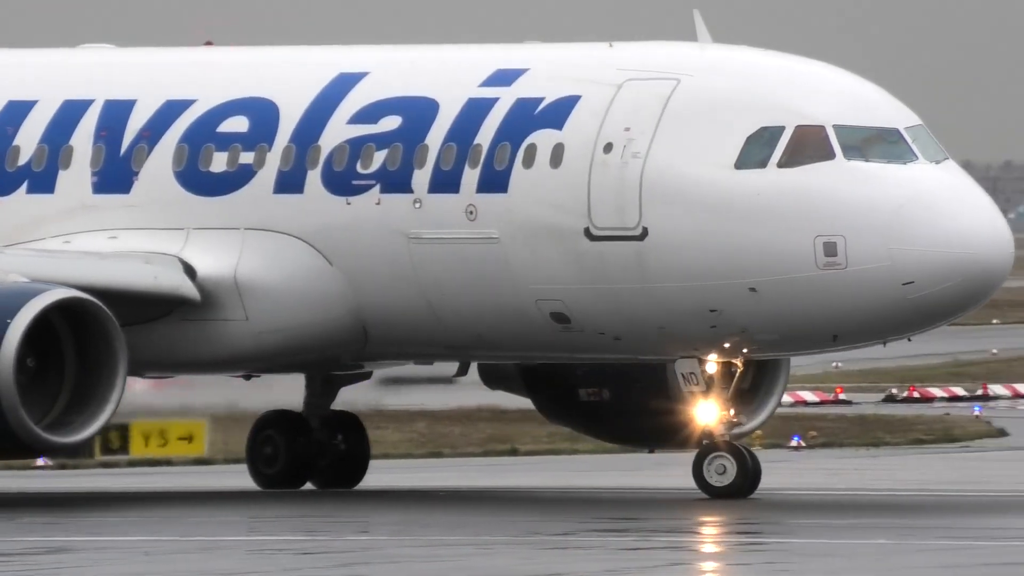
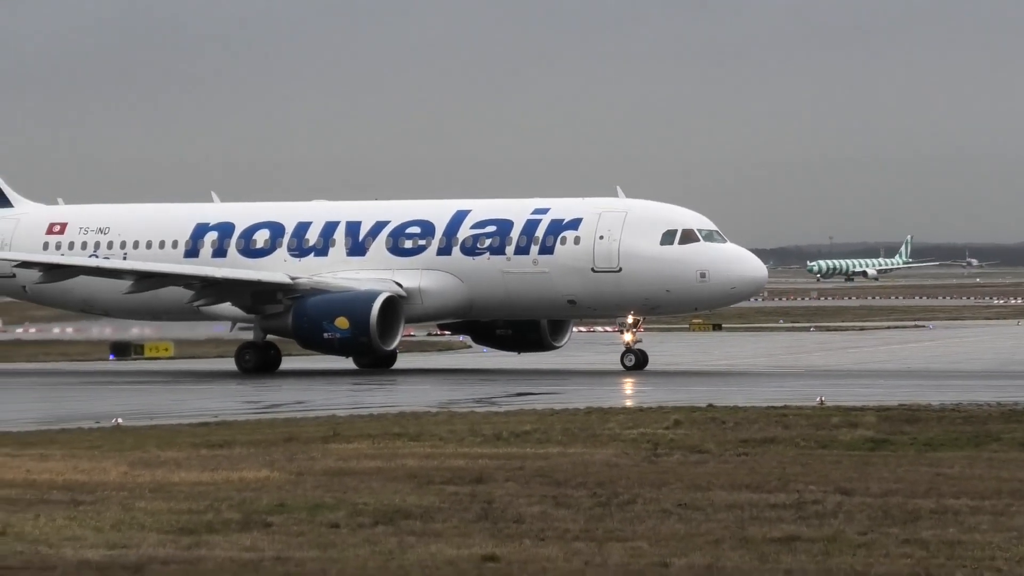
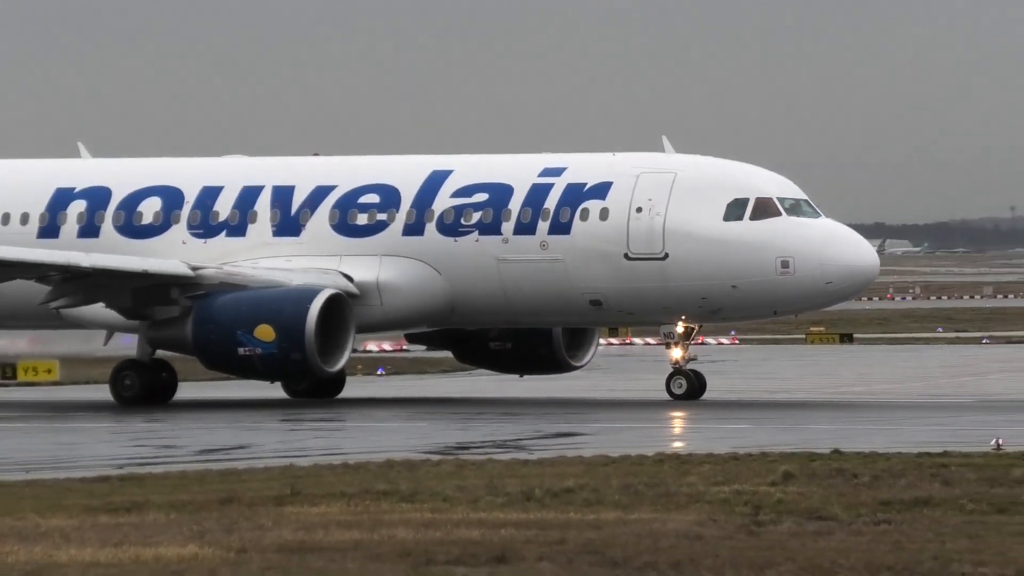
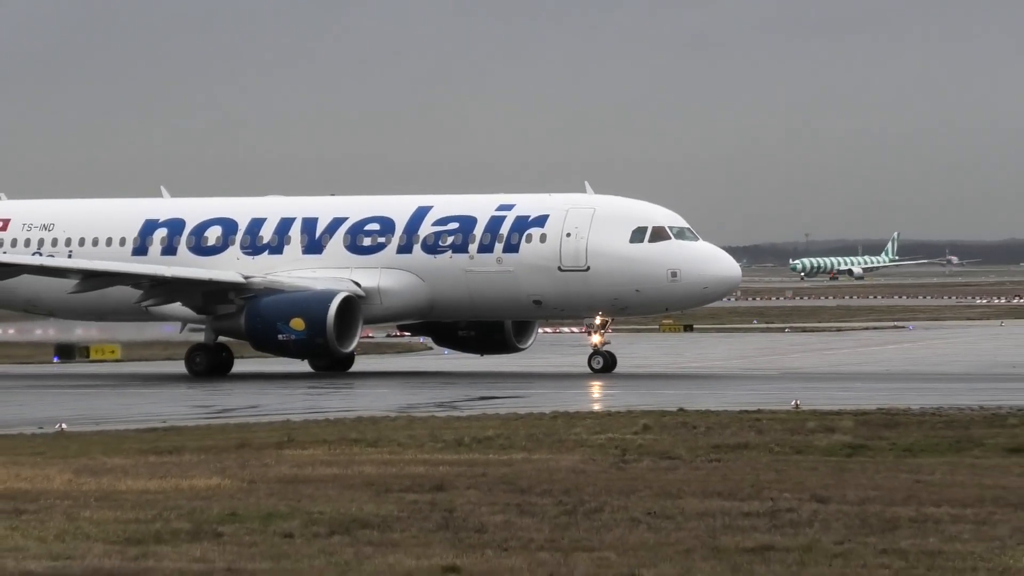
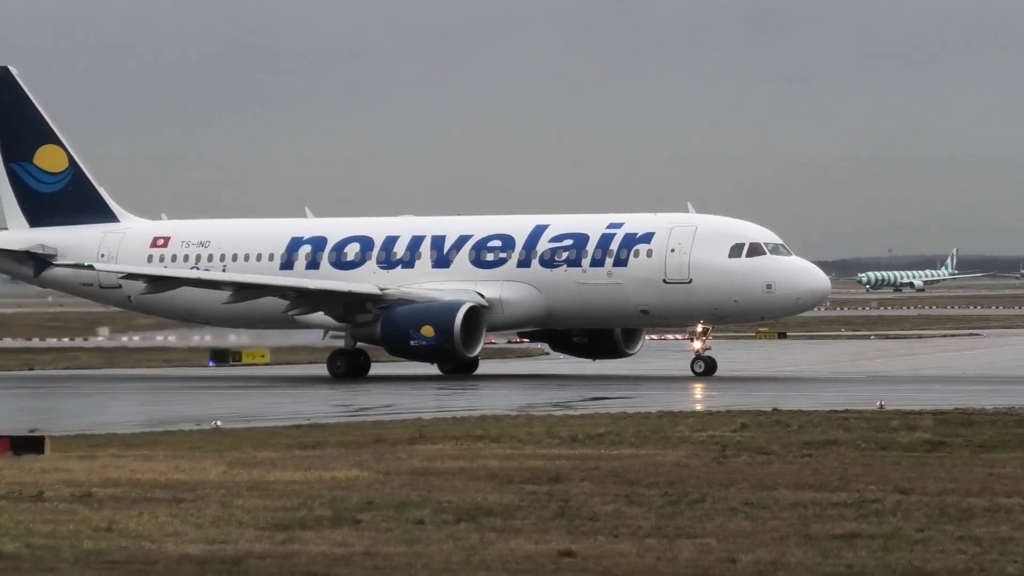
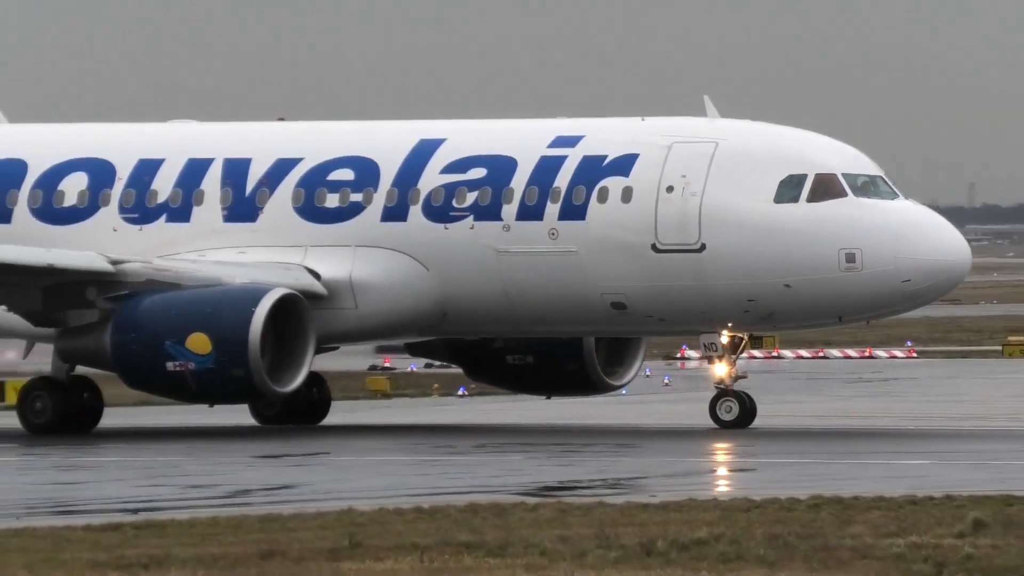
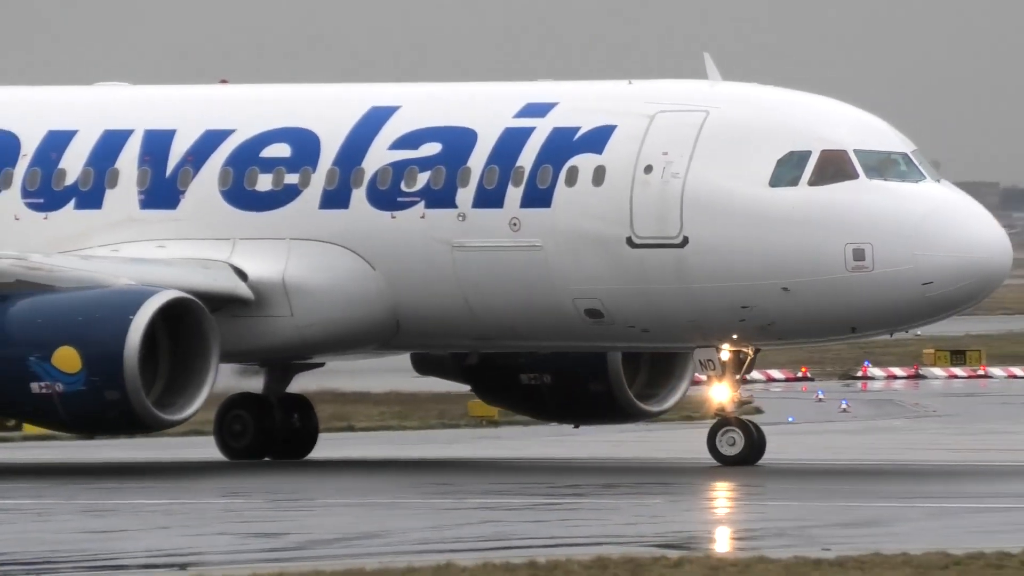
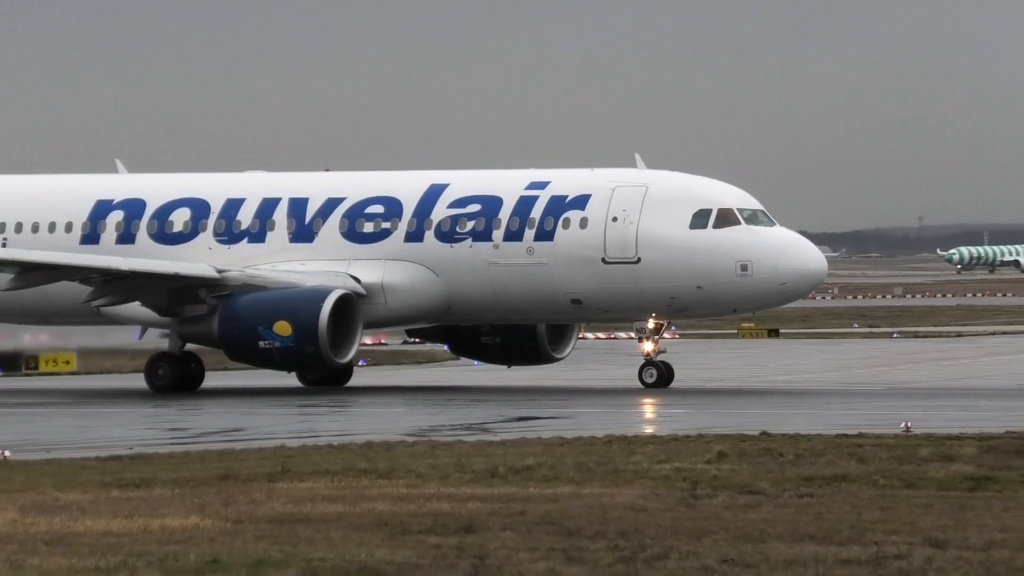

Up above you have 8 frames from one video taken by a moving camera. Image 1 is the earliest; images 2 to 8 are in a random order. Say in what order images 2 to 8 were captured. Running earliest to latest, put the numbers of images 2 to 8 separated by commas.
7, 6, 3, 8, 4, 2, 5
